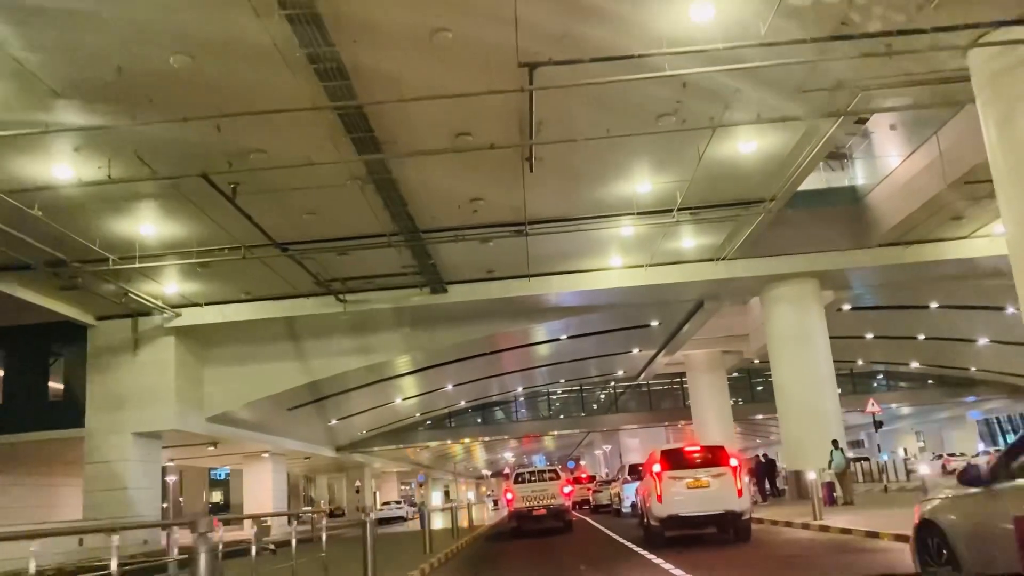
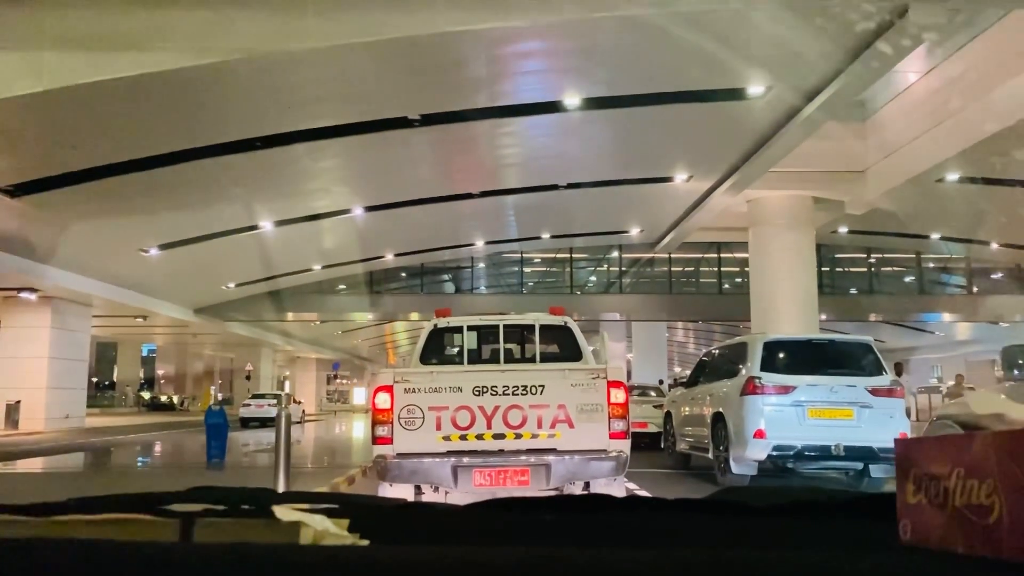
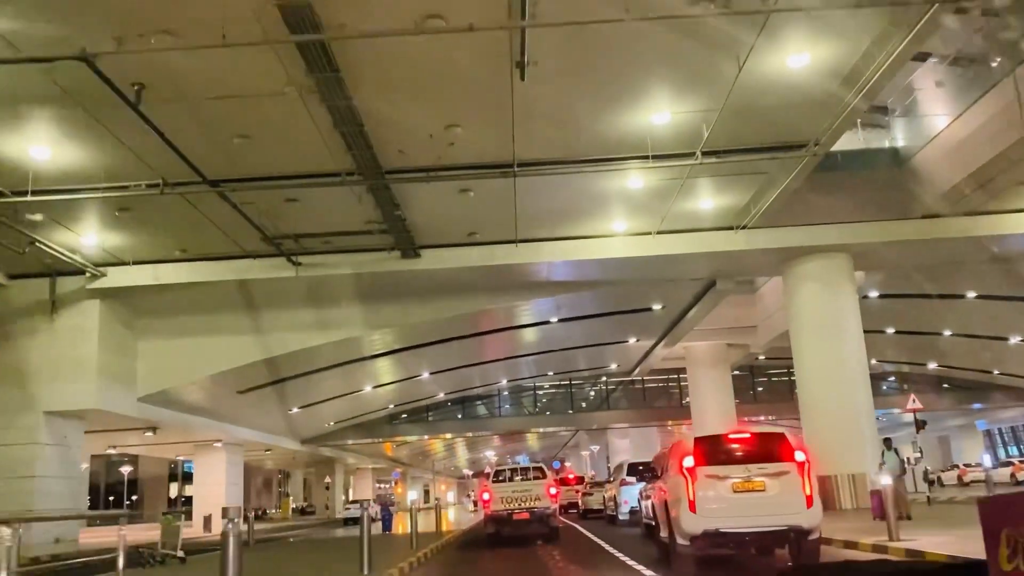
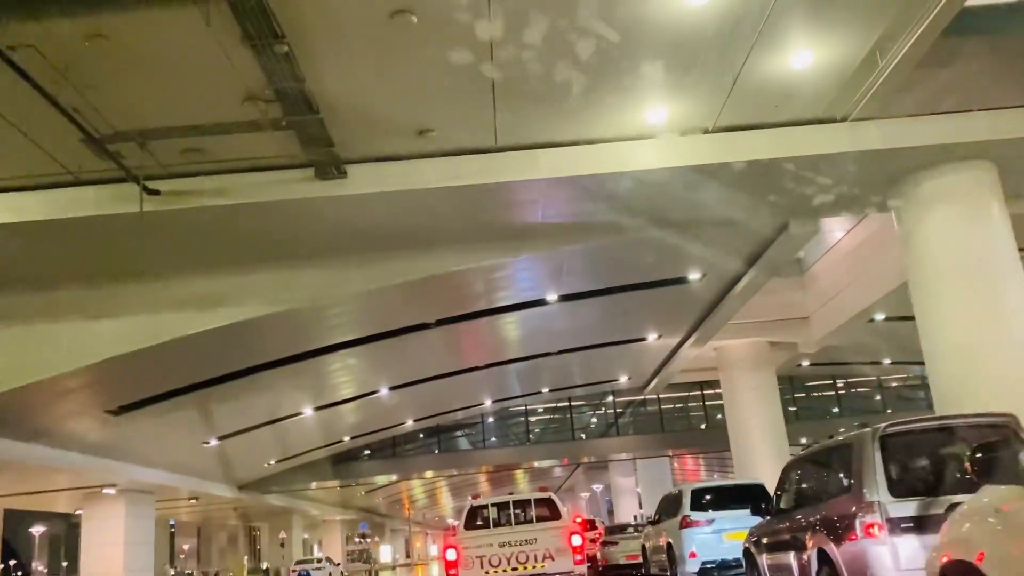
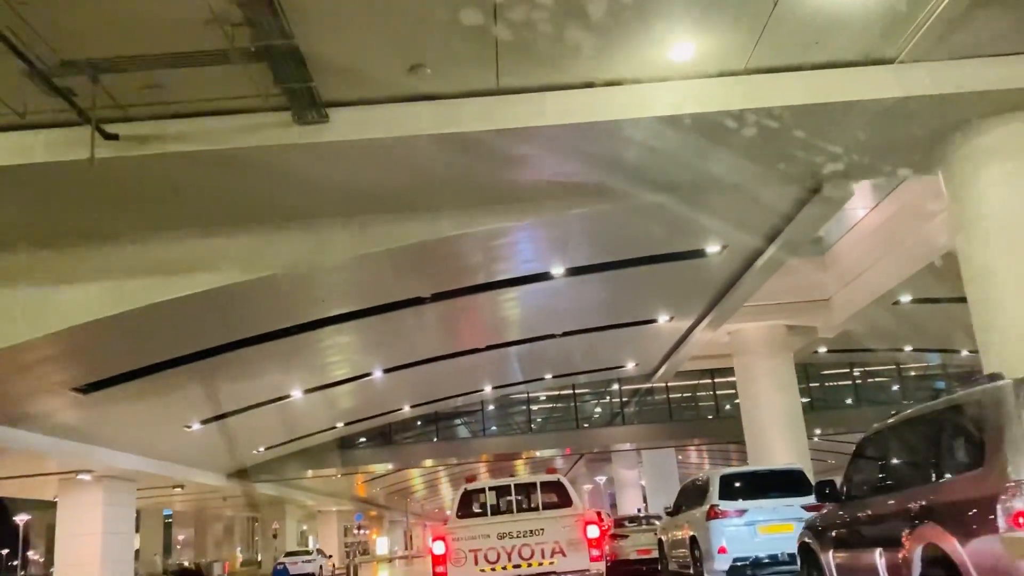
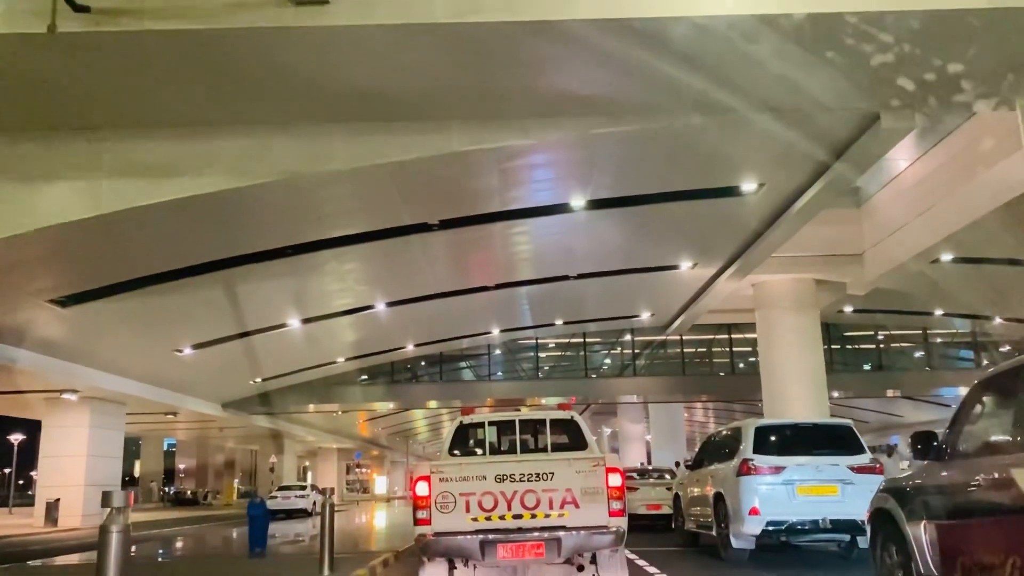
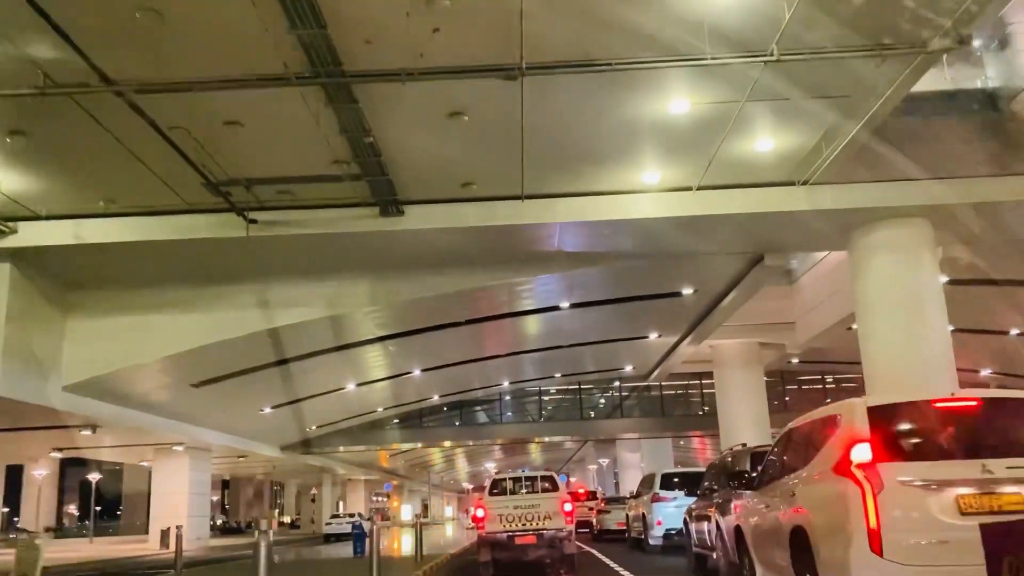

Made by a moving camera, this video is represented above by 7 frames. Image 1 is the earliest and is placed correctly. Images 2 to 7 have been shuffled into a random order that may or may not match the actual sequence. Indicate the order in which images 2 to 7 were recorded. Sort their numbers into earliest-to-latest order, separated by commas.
3, 7, 4, 5, 6, 2
